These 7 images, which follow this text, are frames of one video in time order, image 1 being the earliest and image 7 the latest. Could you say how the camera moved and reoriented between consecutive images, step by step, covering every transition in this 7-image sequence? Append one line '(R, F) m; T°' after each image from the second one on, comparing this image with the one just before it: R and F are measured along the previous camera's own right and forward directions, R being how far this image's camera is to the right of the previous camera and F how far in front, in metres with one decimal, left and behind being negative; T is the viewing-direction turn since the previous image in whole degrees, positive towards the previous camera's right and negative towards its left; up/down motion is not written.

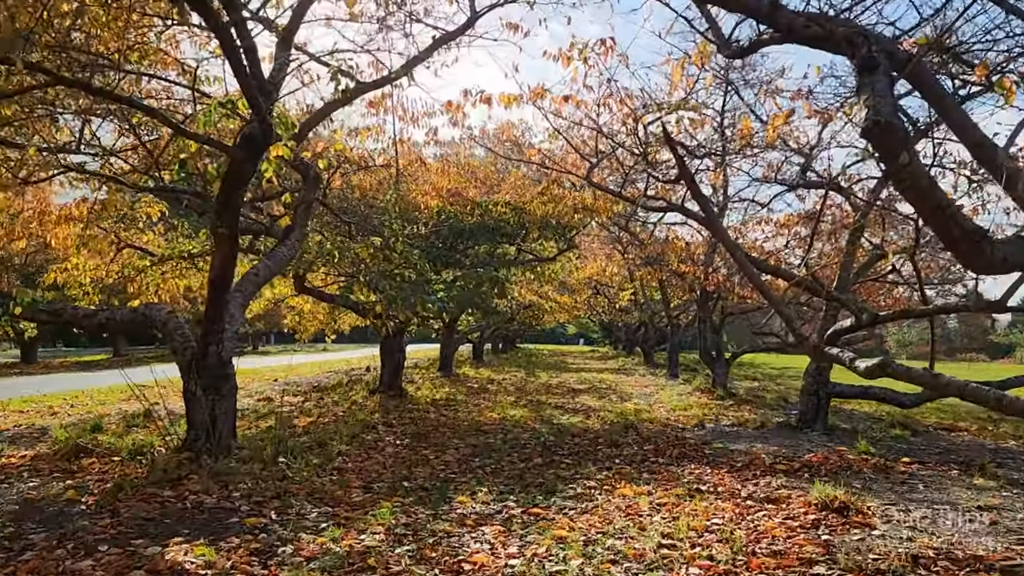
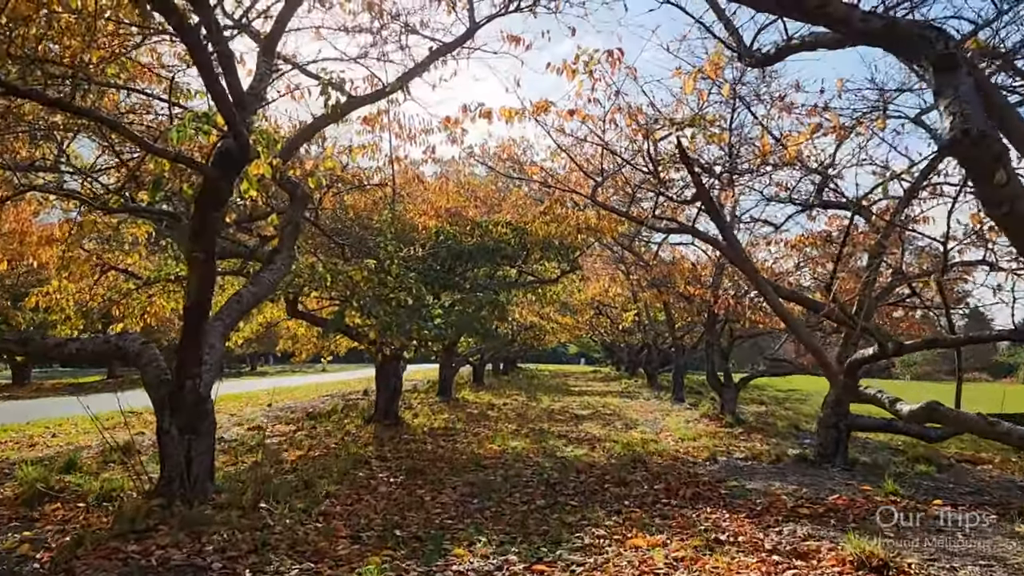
(0.0, +0.5) m; 0°
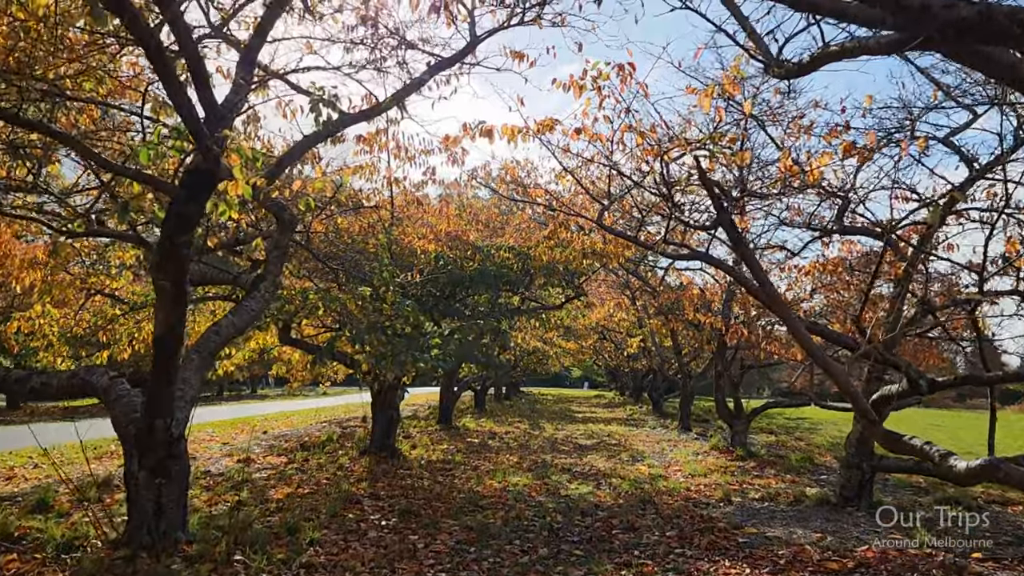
(0.0, +0.5) m; 0°
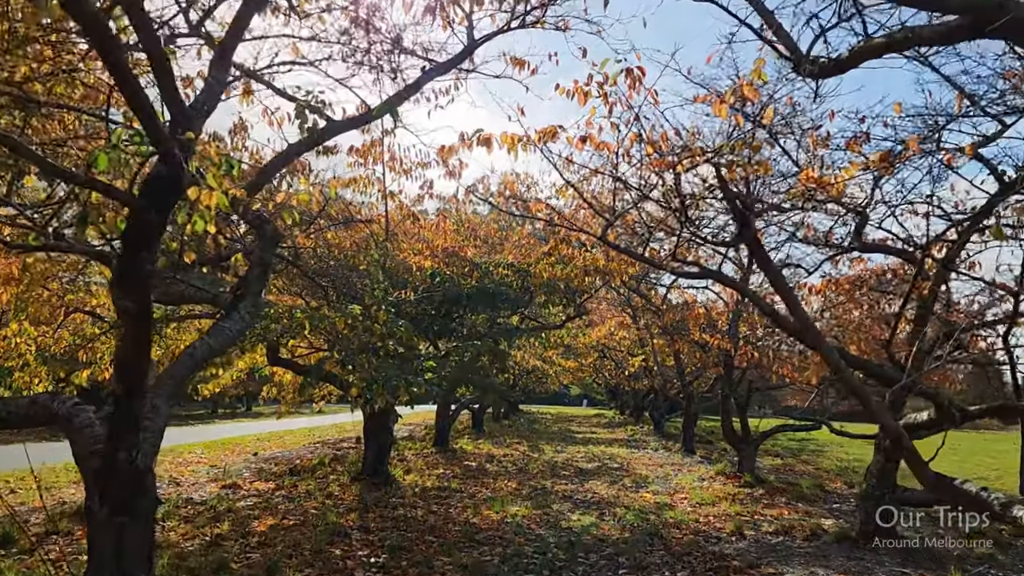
(0.0, +0.5) m; 0°
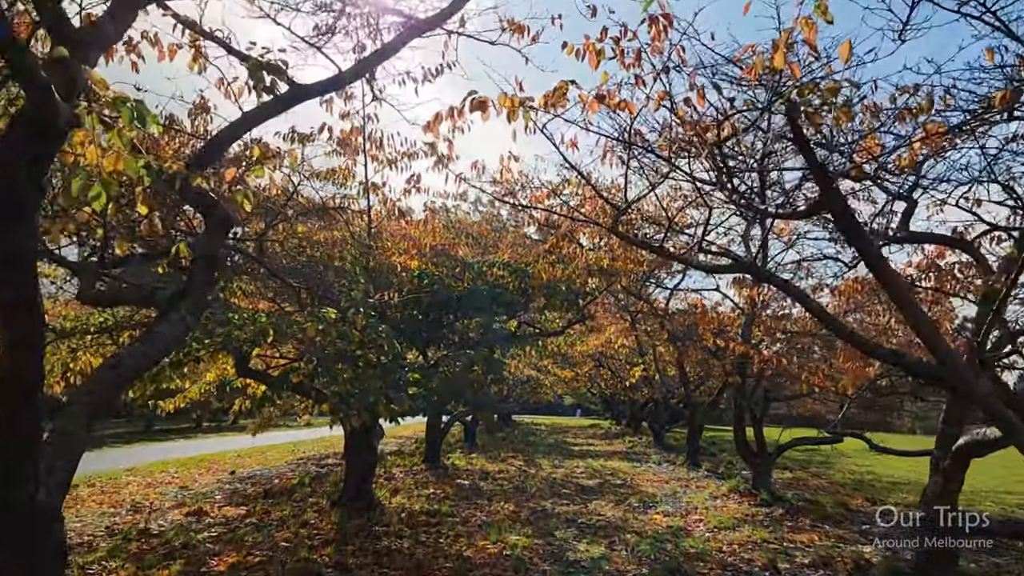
(-0.1, +1.0) m; +1°
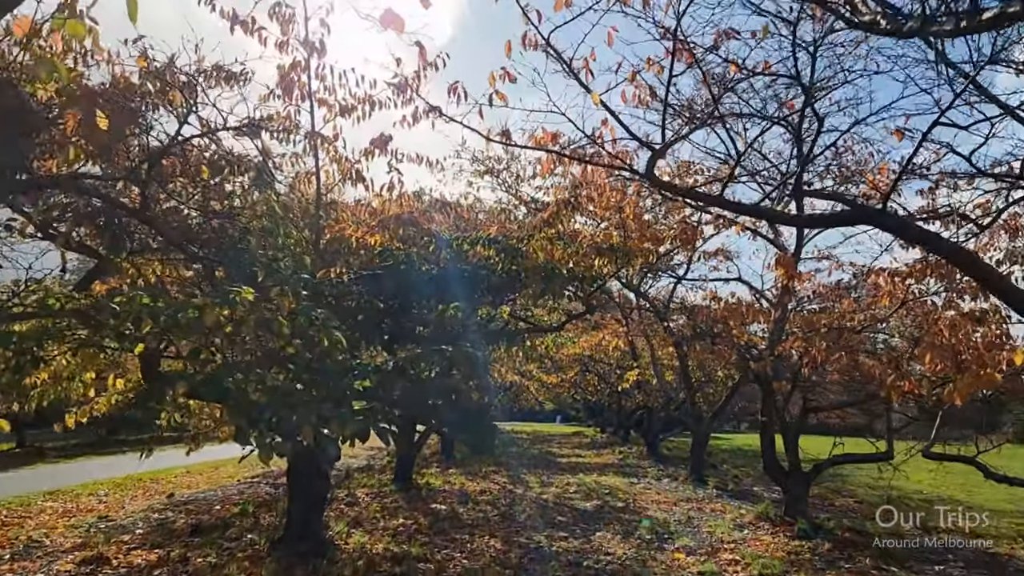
(-0.1, +2.0) m; +1°
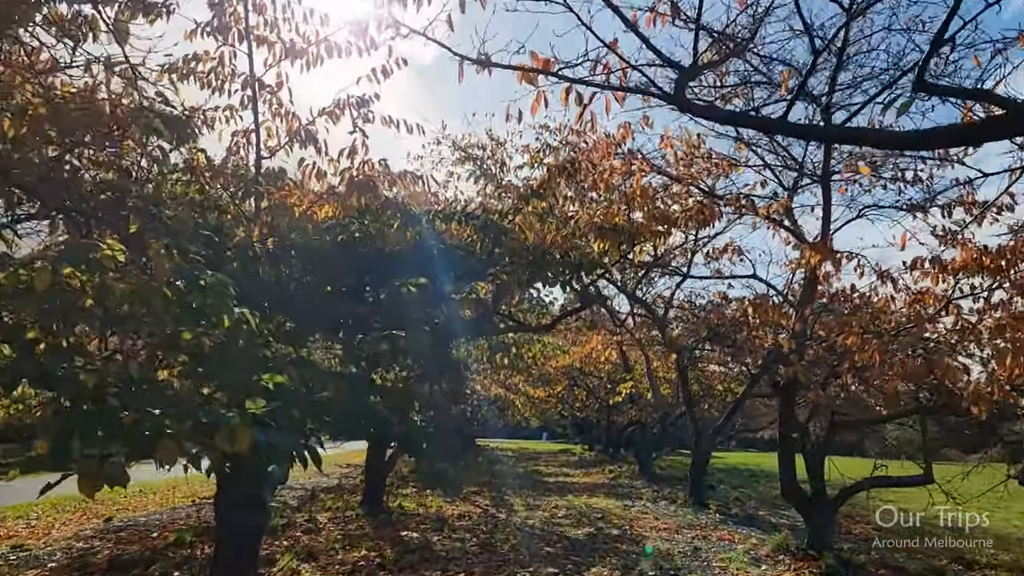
(0.0, +1.4) m; +1°
